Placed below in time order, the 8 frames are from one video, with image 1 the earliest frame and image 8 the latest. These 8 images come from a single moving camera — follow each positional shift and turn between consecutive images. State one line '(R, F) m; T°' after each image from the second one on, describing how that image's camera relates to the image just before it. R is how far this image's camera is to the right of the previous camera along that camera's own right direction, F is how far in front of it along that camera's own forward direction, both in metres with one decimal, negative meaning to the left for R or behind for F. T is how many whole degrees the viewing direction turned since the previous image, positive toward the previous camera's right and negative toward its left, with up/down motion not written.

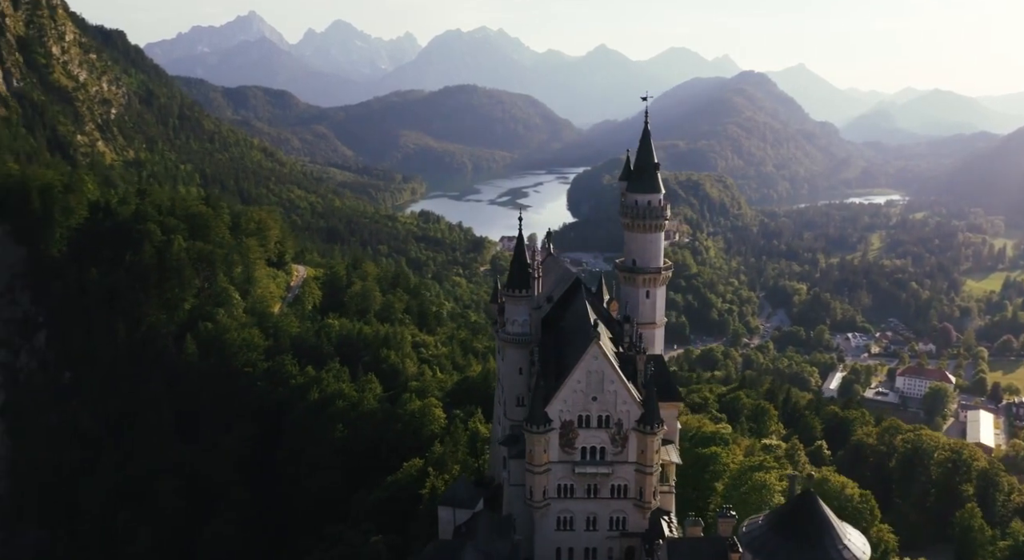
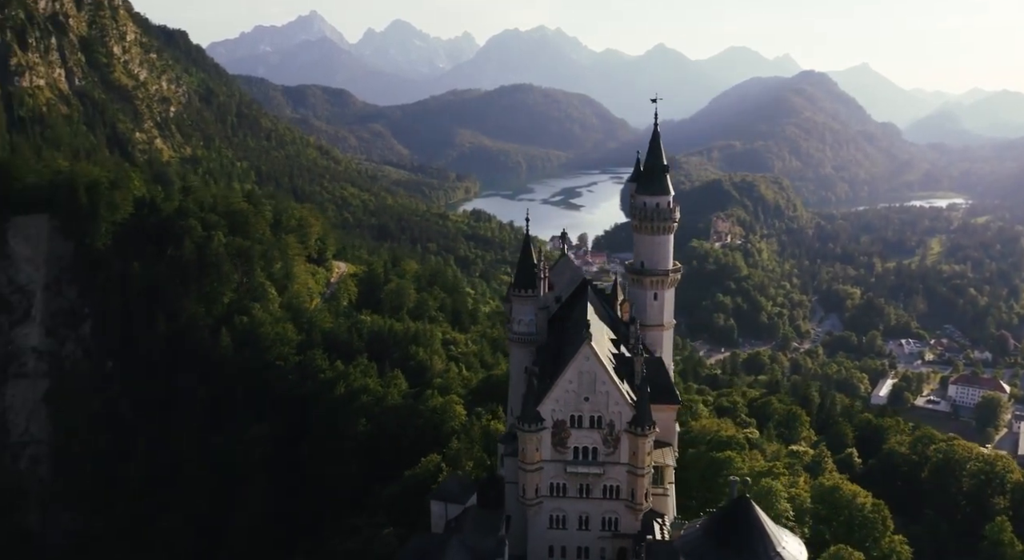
(+2.3, -0.2) m; -4°
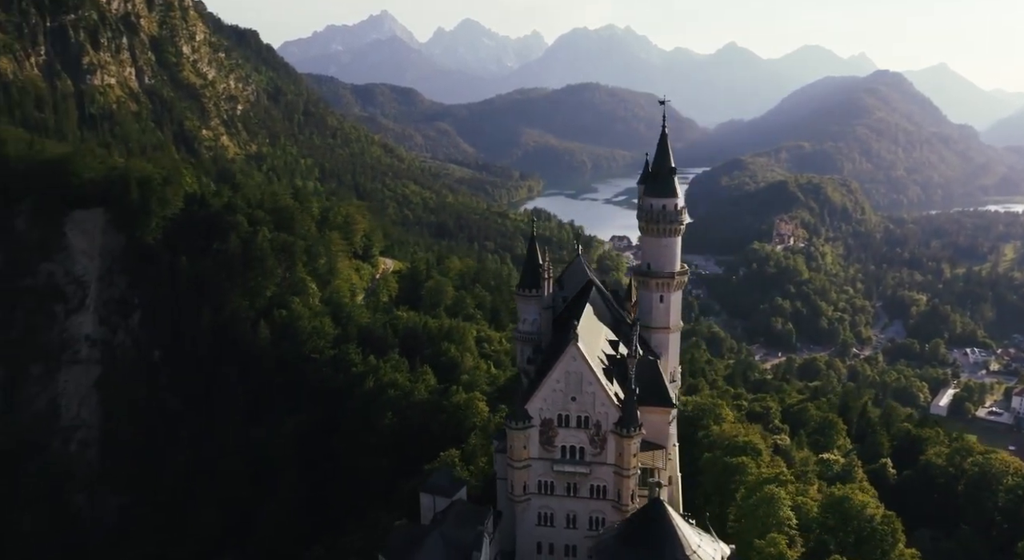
(+2.9, -0.3) m; -4°
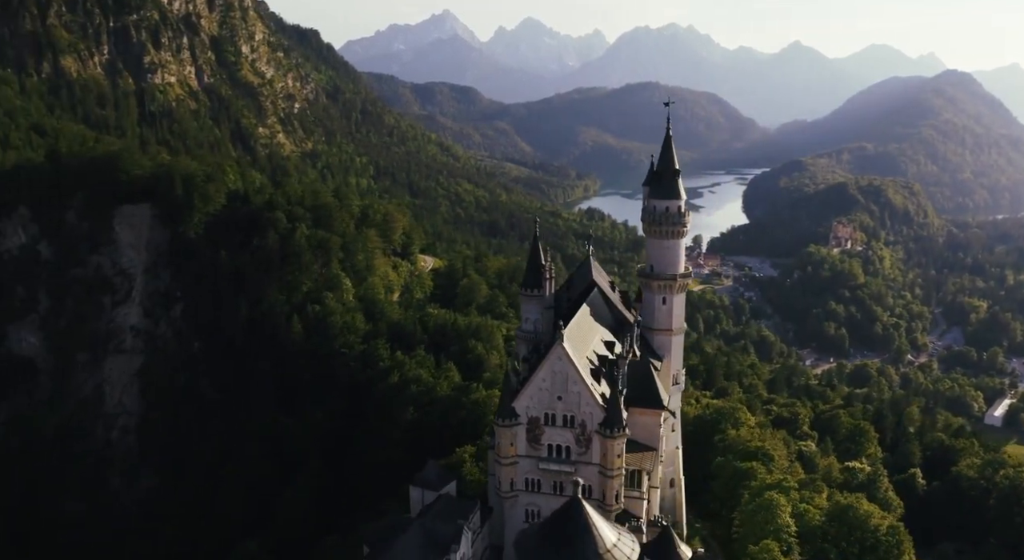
(+2.6, -0.3) m; -4°
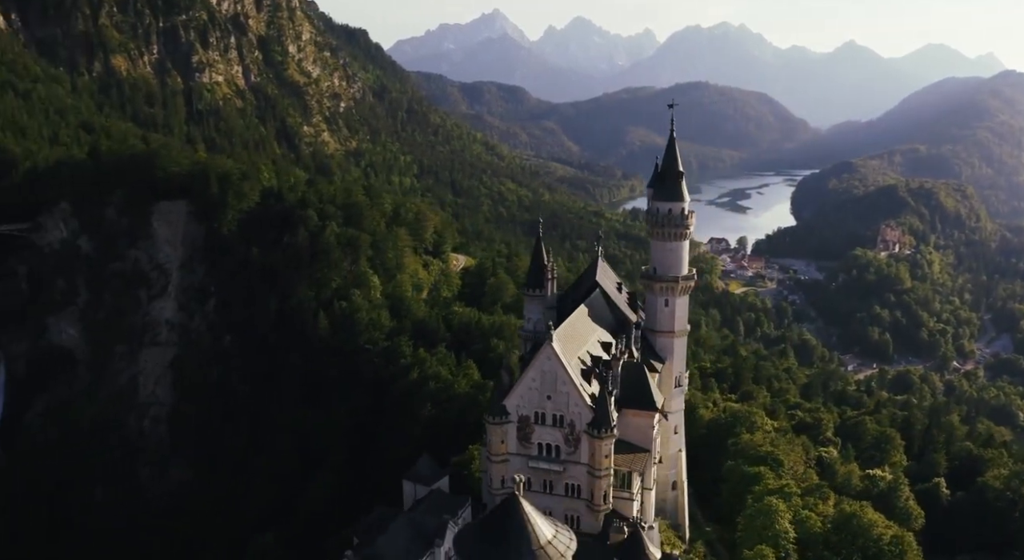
(+2.1, -0.3) m; -3°
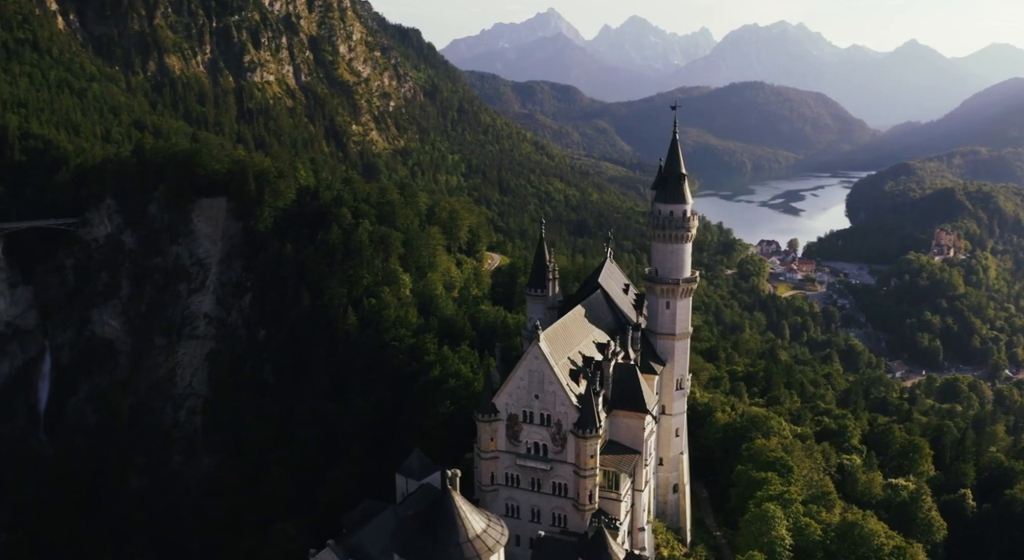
(+2.4, -0.4) m; -3°
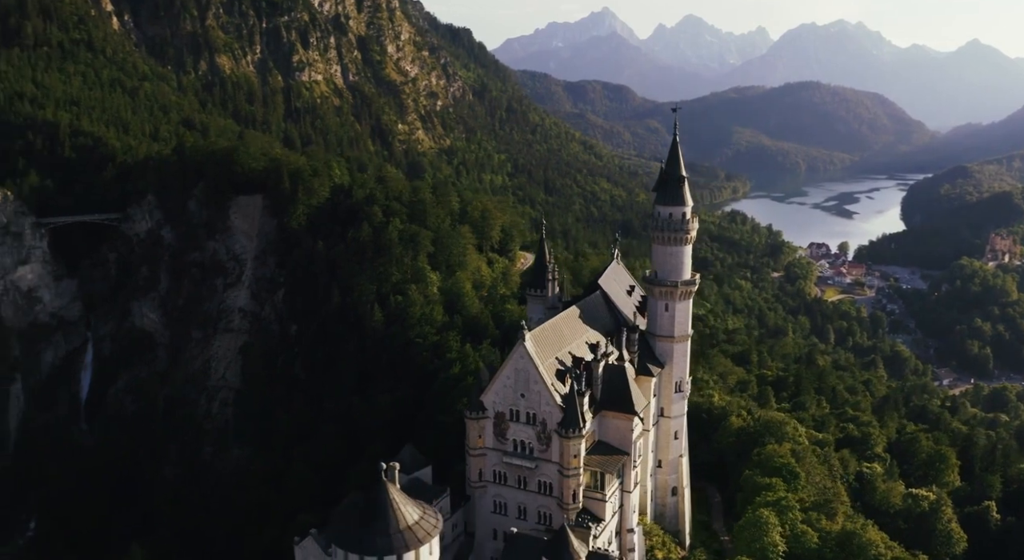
(+2.5, -0.4) m; -3°
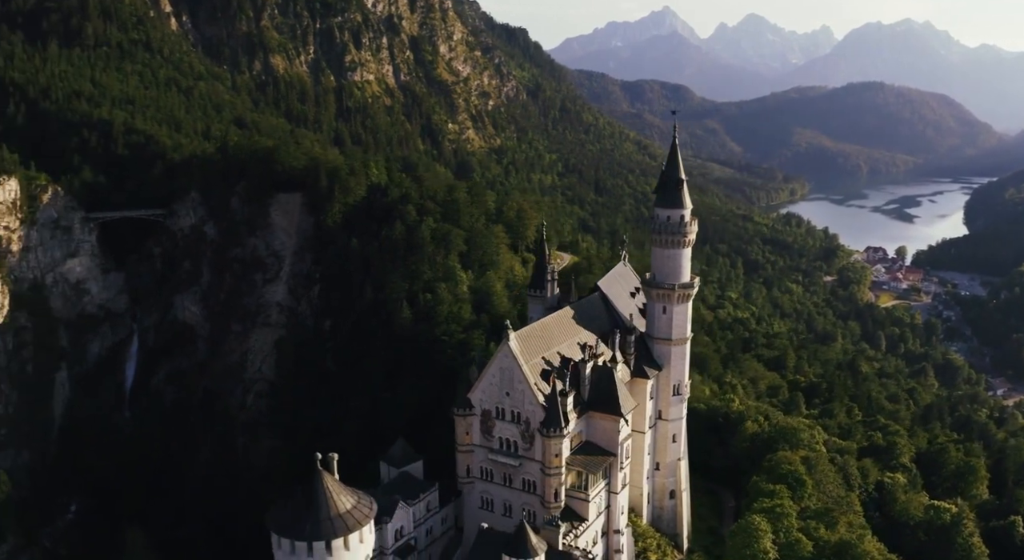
(+2.8, -0.5) m; -4°
